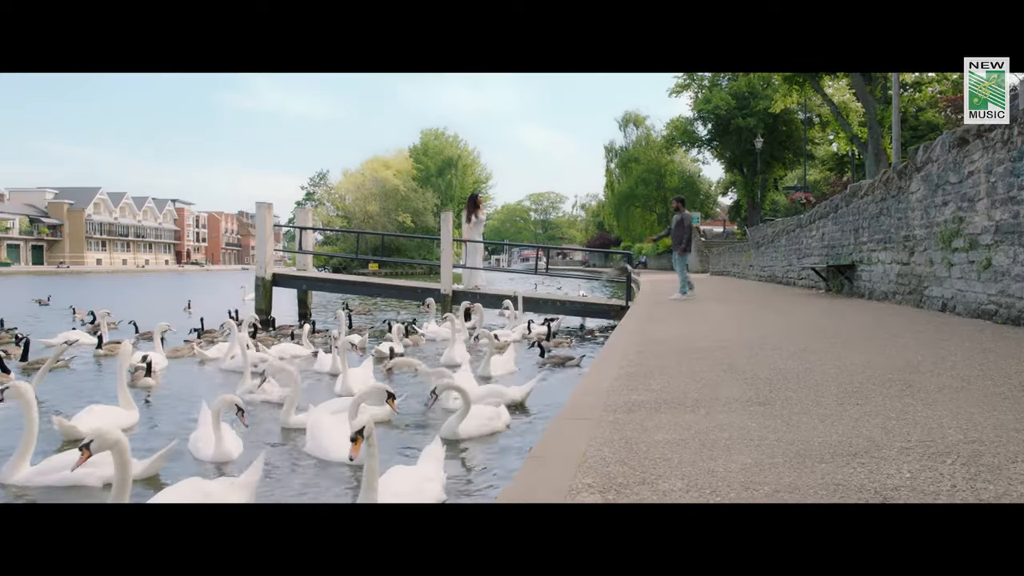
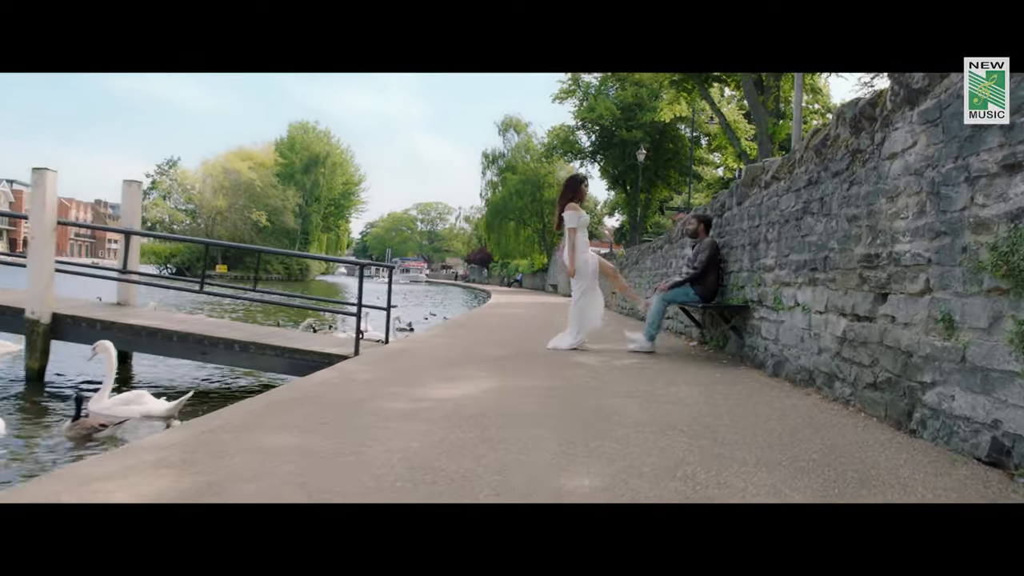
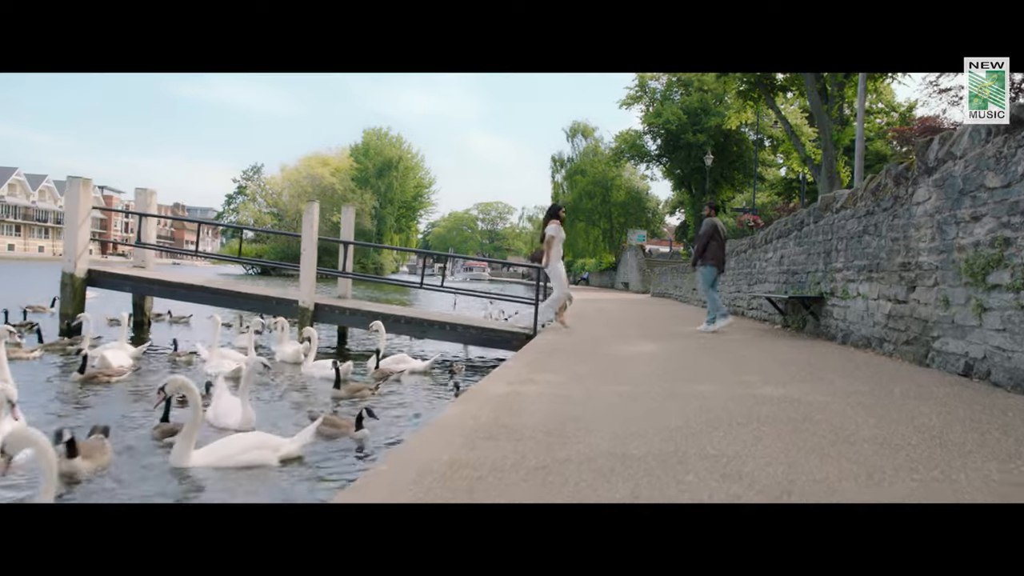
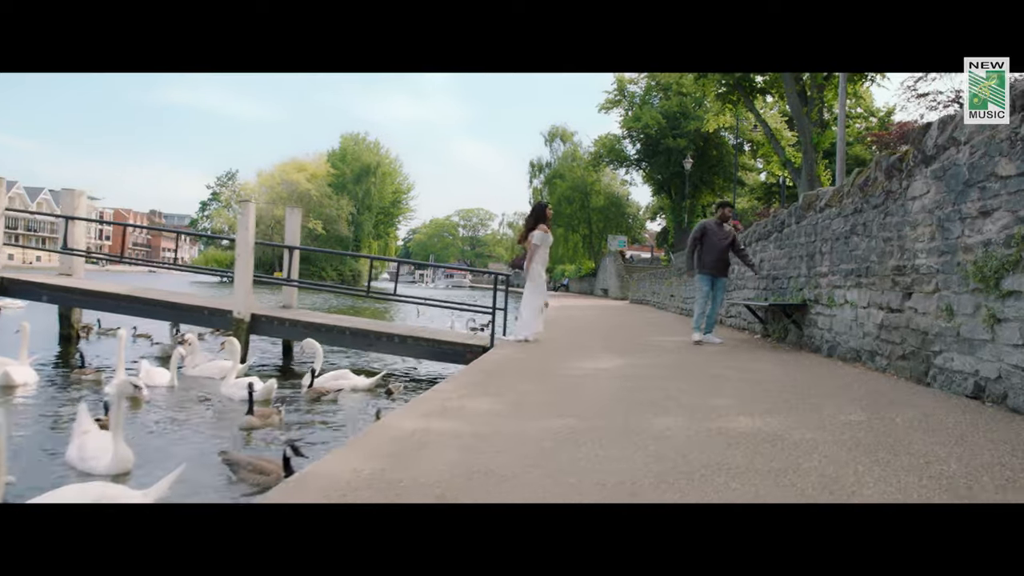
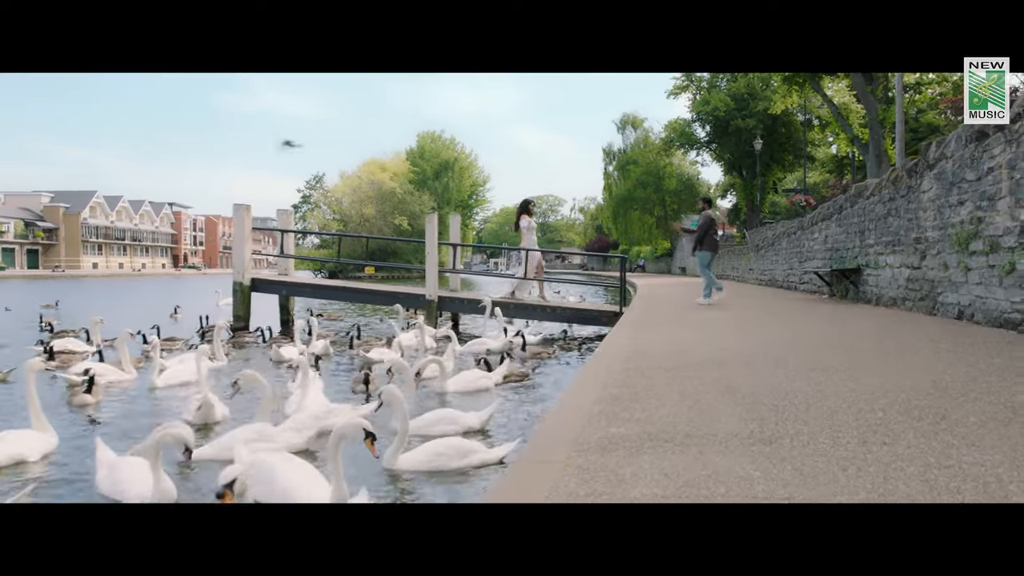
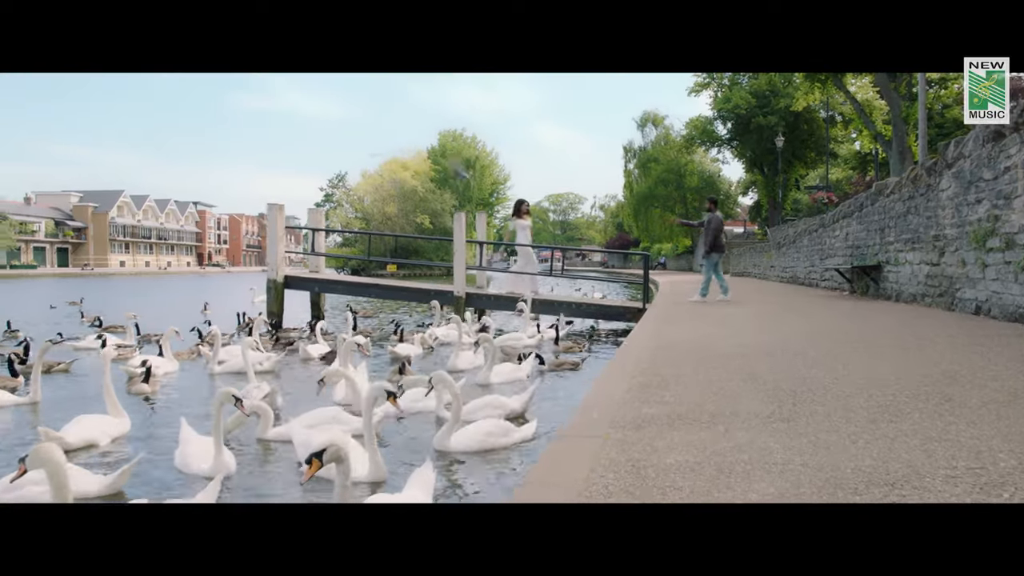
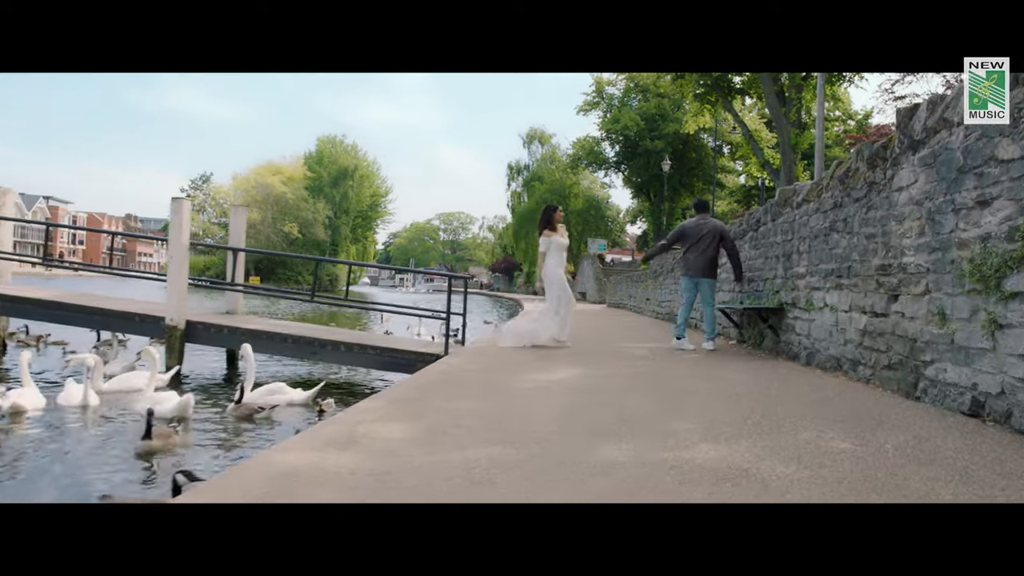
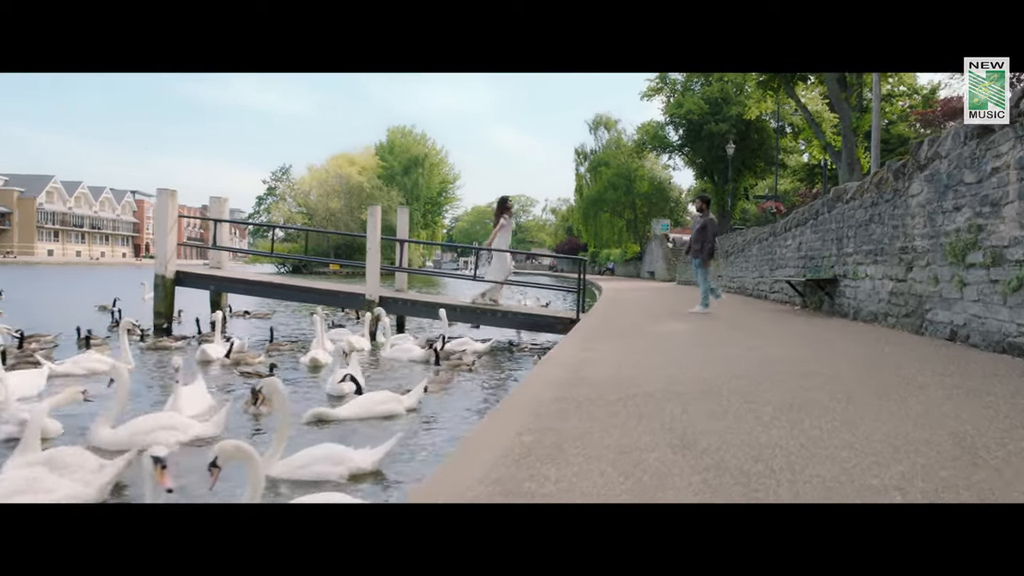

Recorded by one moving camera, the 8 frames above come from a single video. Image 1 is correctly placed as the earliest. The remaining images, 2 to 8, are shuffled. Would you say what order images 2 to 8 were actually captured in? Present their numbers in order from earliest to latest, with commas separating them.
6, 5, 8, 3, 4, 7, 2
